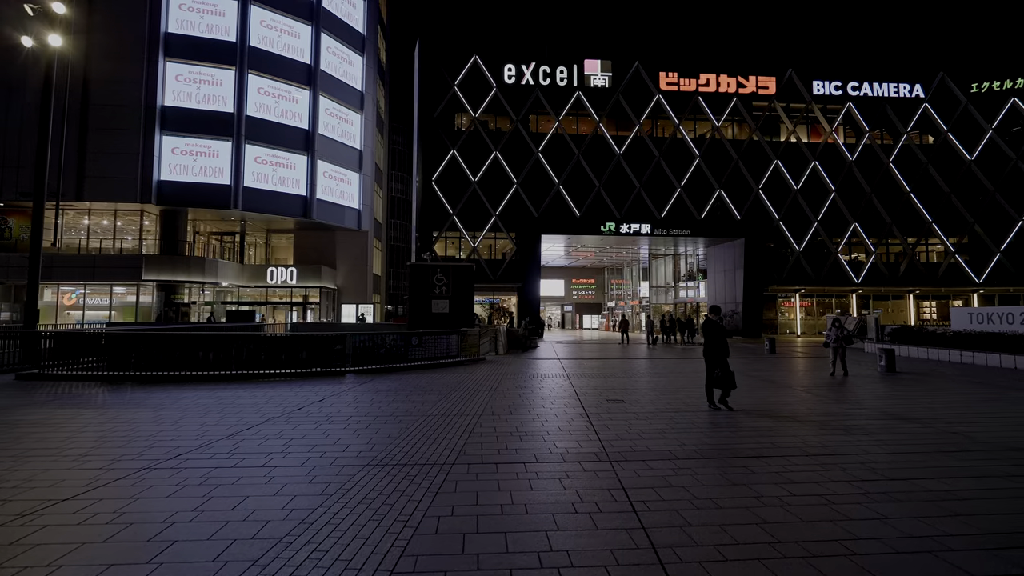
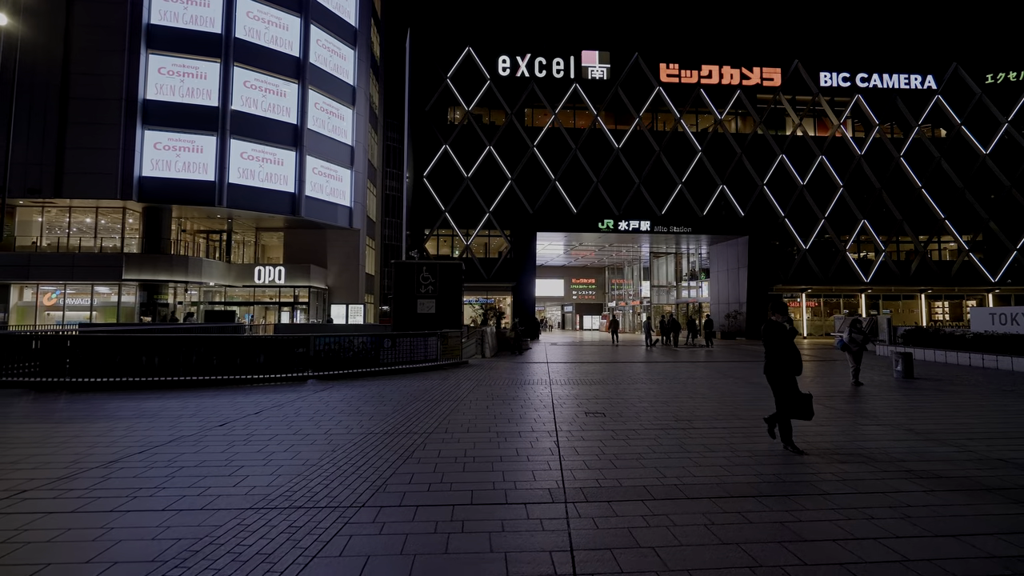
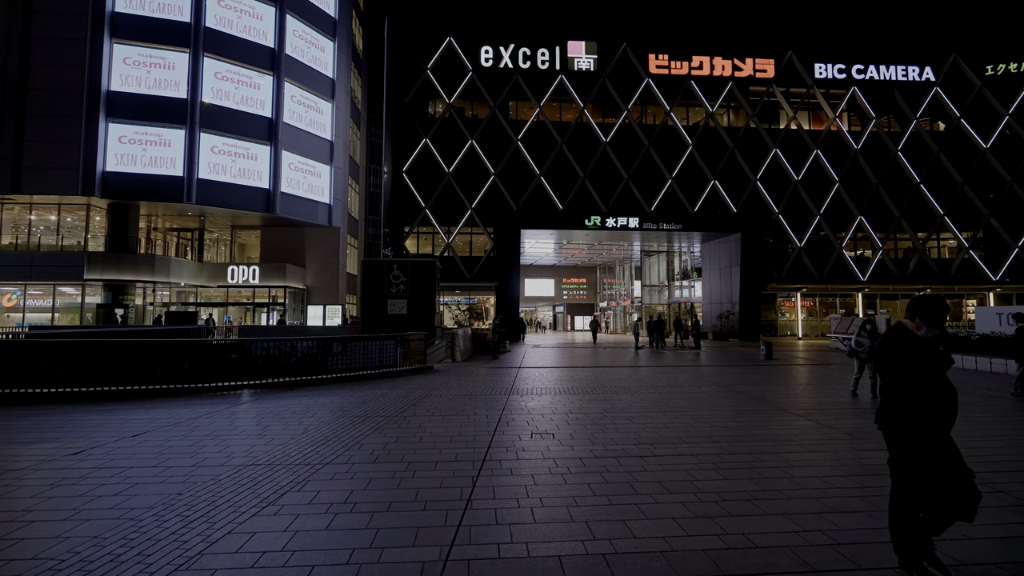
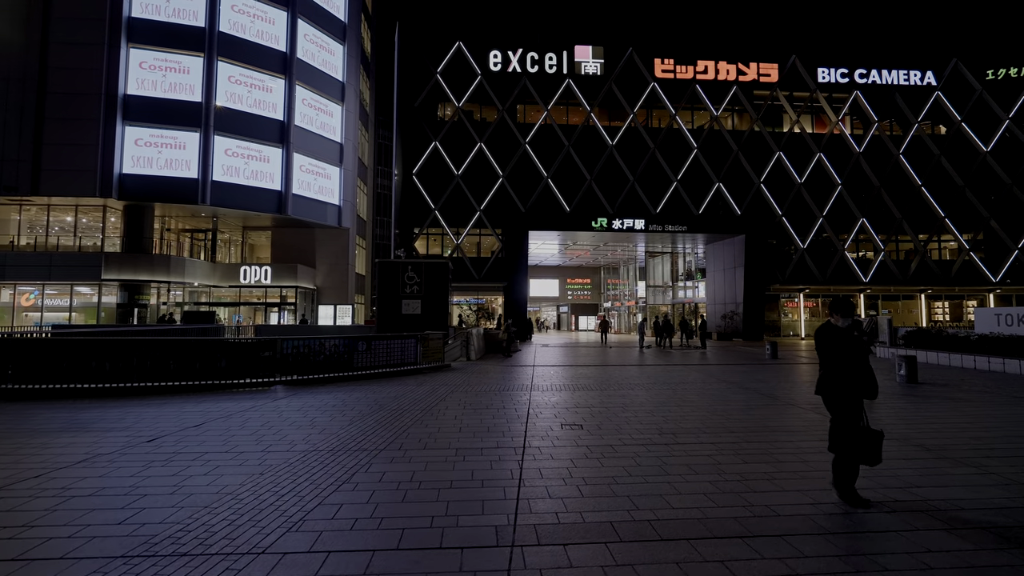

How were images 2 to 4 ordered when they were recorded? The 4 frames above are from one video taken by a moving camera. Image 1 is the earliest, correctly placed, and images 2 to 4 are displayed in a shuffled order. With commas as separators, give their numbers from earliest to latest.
2, 4, 3
